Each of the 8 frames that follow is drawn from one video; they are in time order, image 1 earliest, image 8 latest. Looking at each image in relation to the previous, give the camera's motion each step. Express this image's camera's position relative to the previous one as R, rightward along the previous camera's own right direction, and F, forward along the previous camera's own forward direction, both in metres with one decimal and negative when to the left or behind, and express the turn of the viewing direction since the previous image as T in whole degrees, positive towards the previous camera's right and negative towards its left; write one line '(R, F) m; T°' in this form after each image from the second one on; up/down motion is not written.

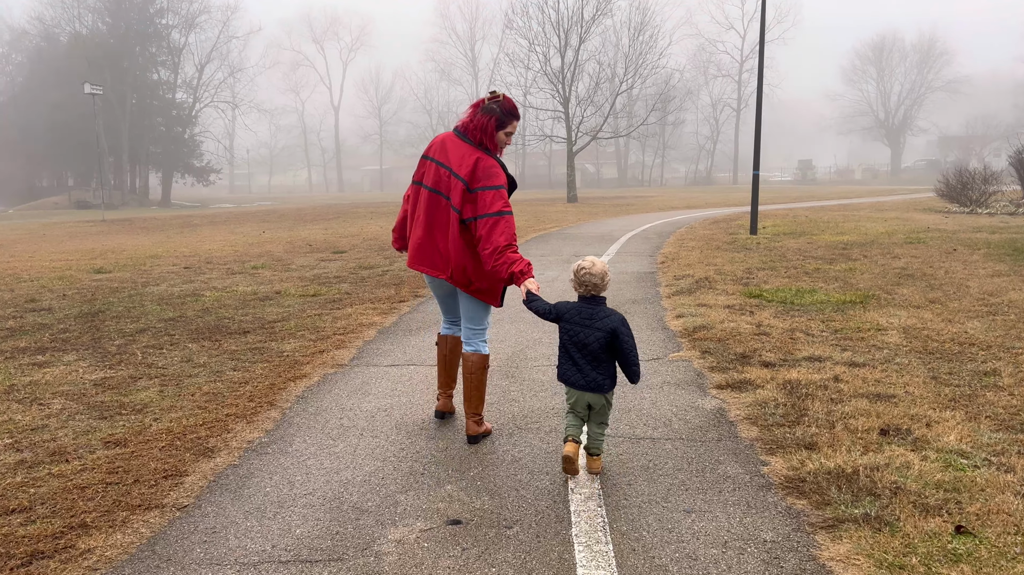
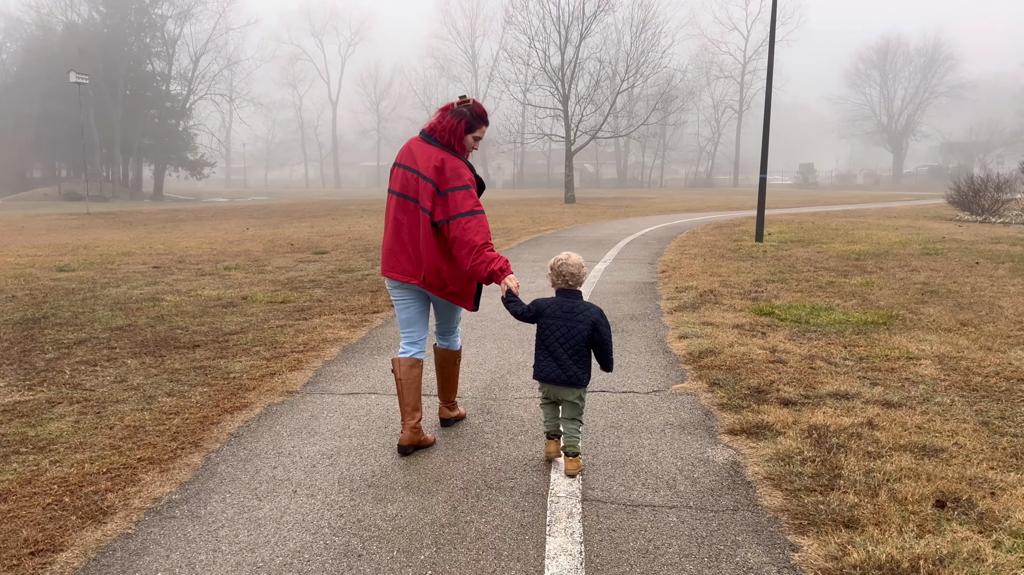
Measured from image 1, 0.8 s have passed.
(+0.1, +0.7) m; 0°
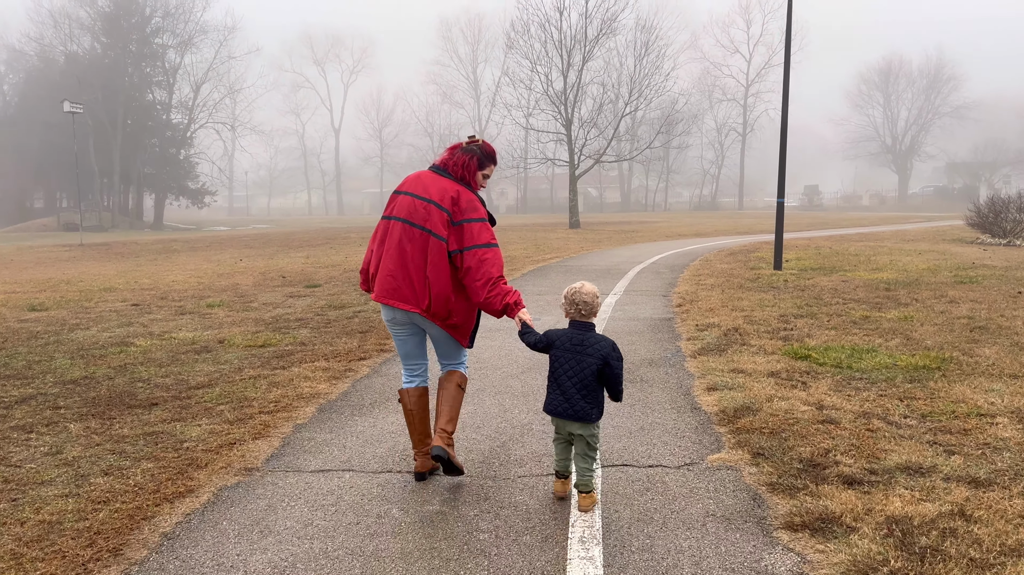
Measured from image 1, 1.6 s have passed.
(0.0, +0.7) m; 0°
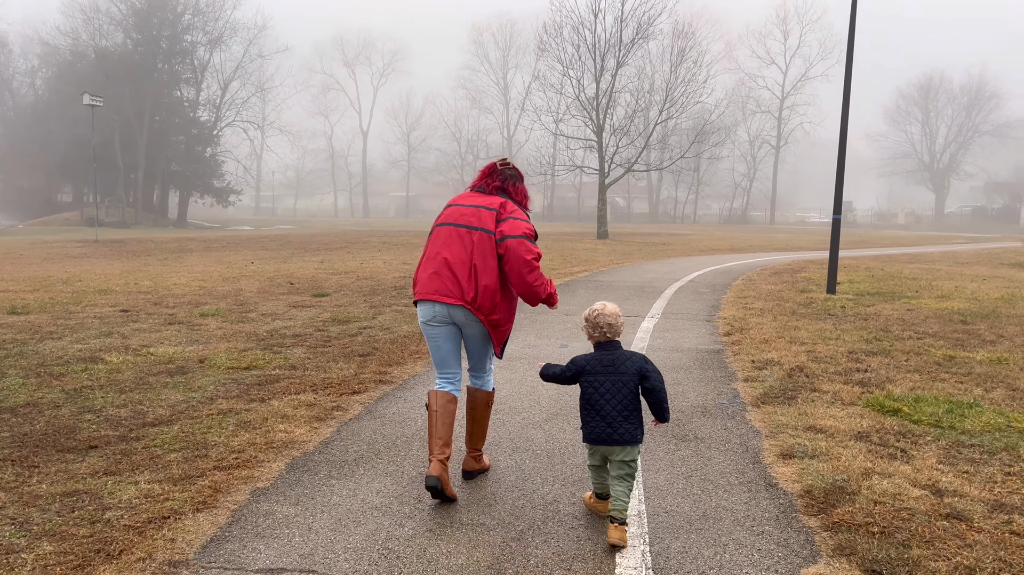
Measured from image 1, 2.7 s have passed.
(0.0, +1.0) m; -2°
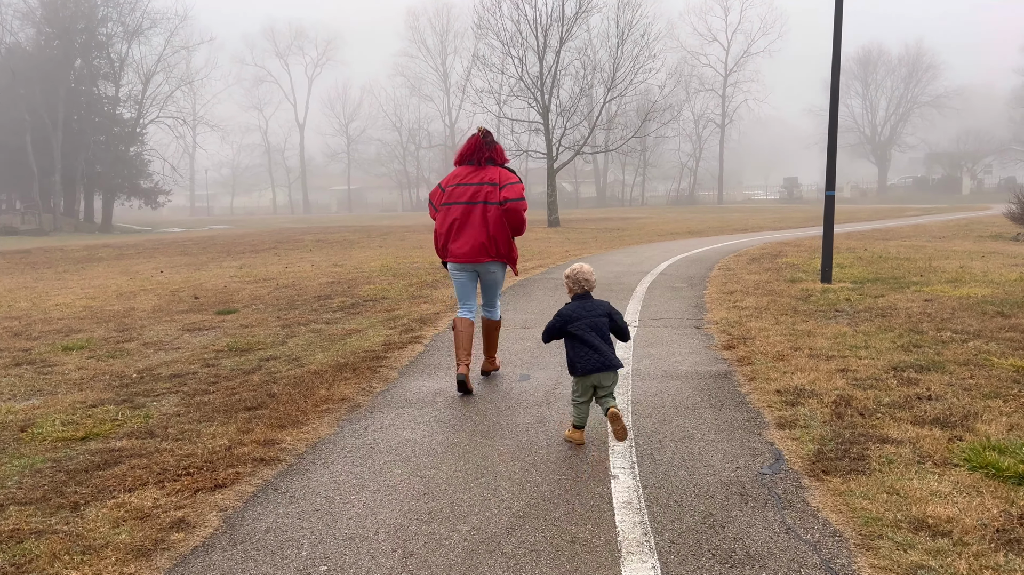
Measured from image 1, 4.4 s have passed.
(+0.1, +1.6) m; +3°
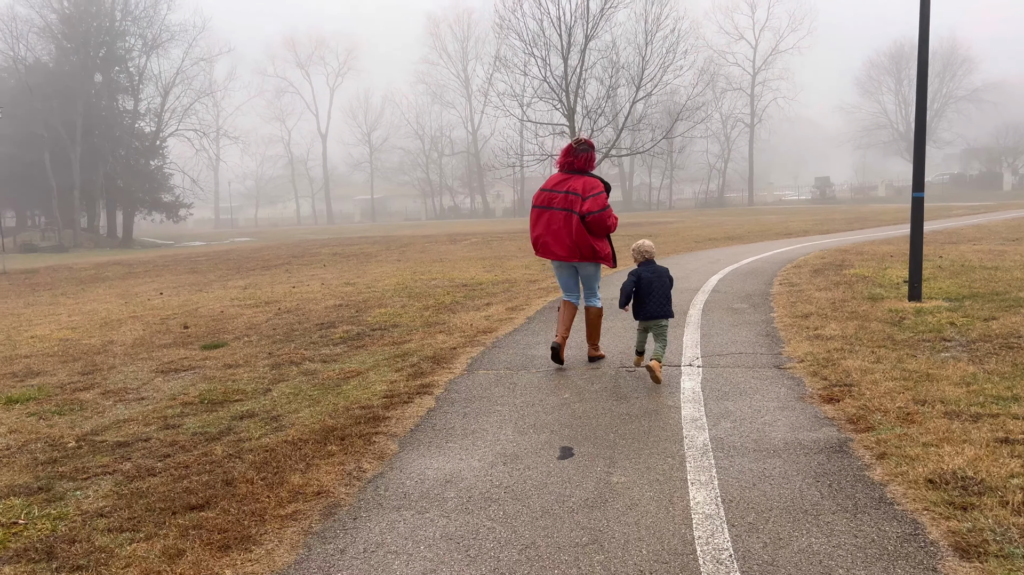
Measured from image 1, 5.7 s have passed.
(0.0, +1.3) m; -2°
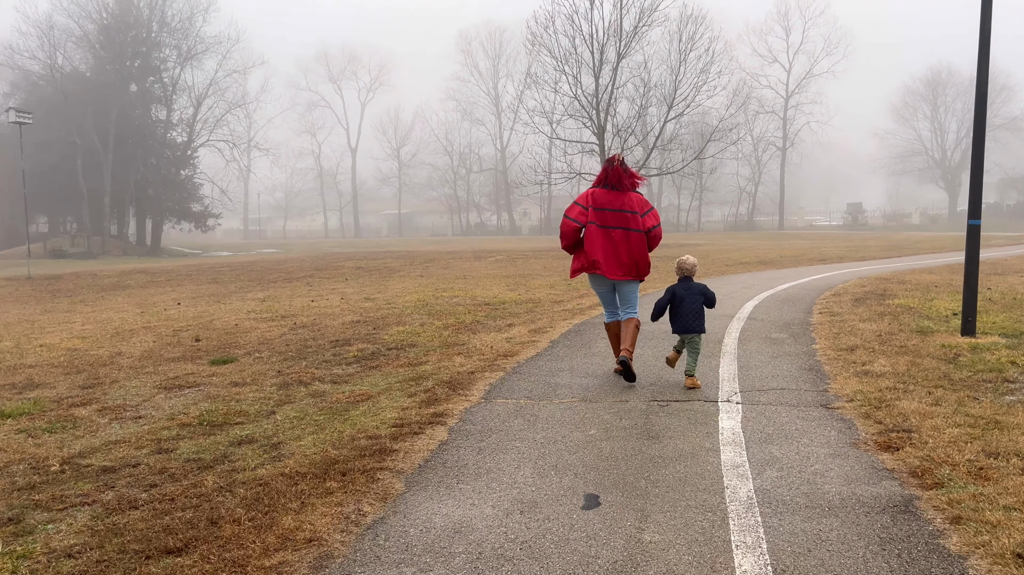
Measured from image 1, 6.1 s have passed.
(0.0, +0.4) m; -2°
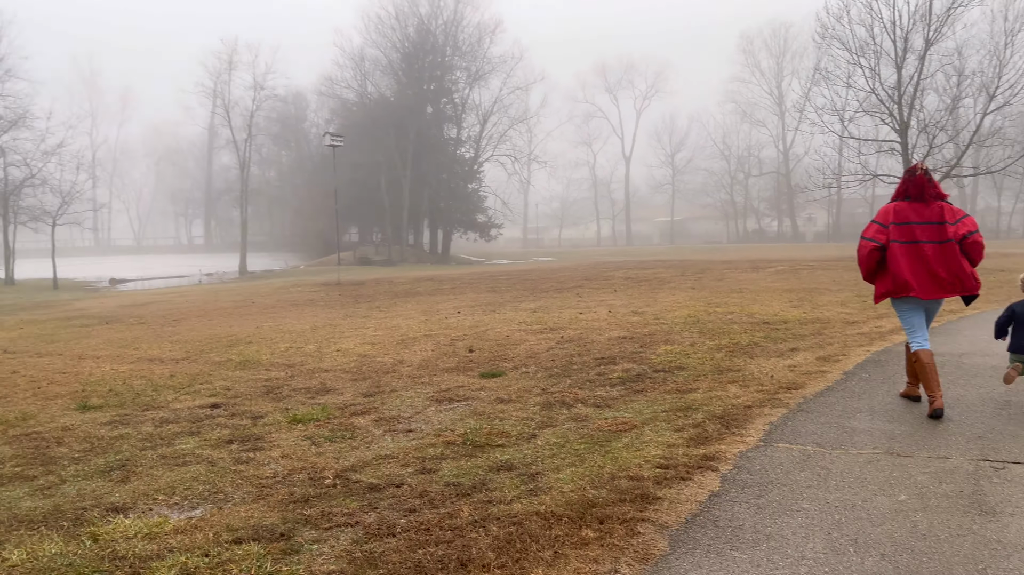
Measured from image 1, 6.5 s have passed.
(0.0, +0.4) m; -19°
